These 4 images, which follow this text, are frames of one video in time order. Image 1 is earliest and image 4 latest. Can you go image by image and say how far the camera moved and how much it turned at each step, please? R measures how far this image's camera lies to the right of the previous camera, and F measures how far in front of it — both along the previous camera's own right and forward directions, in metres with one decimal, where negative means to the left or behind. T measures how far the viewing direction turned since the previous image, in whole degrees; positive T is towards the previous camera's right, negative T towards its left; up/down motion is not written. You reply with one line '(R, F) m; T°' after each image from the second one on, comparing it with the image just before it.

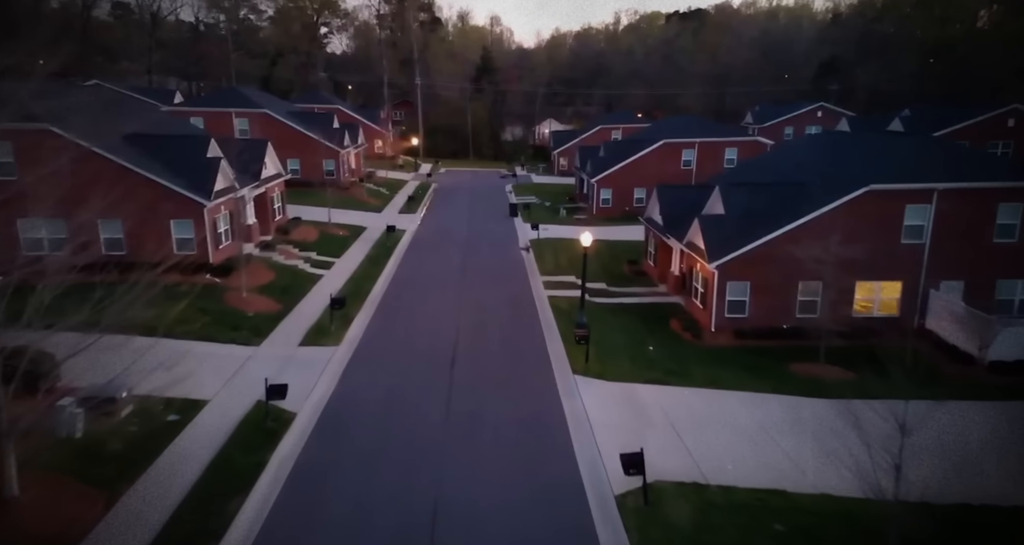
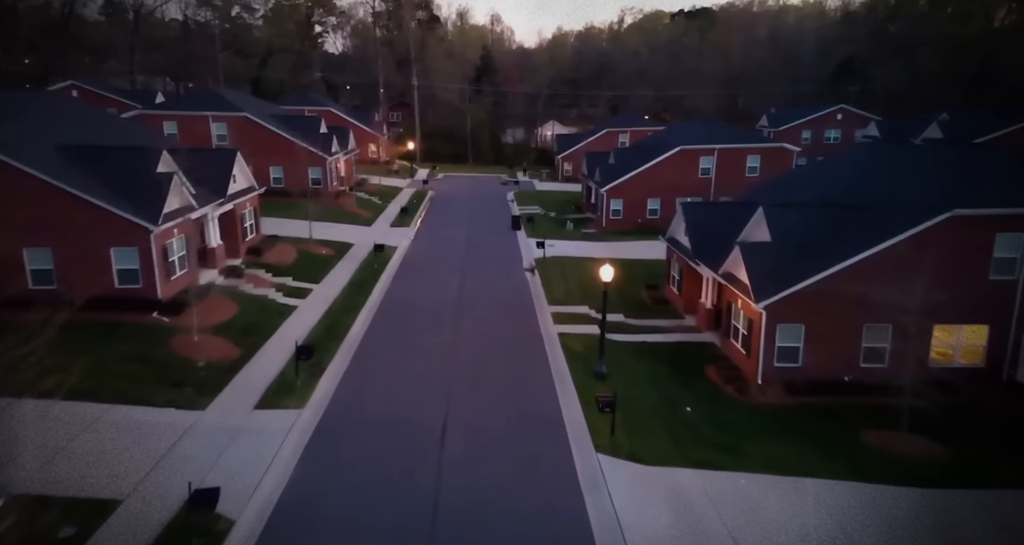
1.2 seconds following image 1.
(-0.1, +3.3) m; 0°
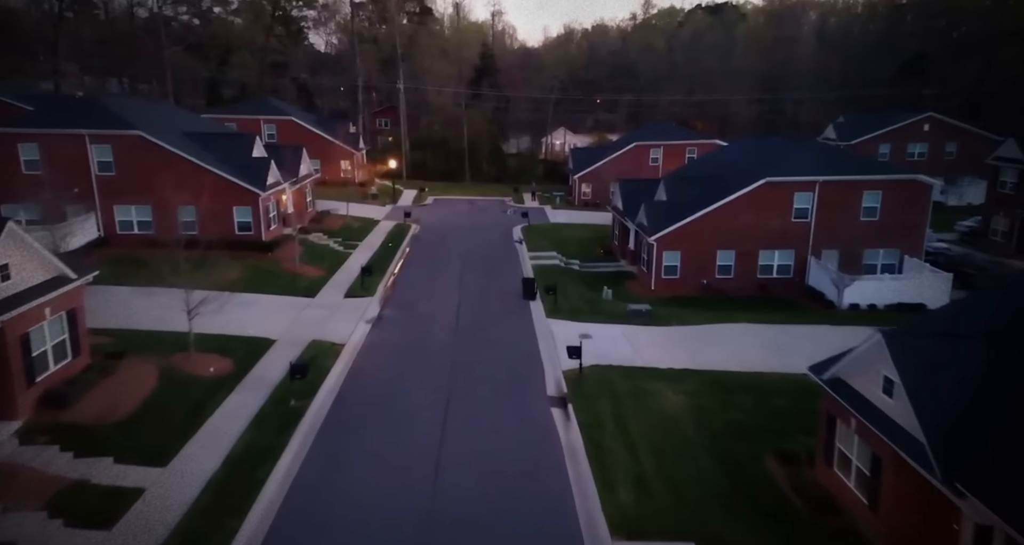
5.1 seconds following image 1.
(-0.4, +11.3) m; 0°
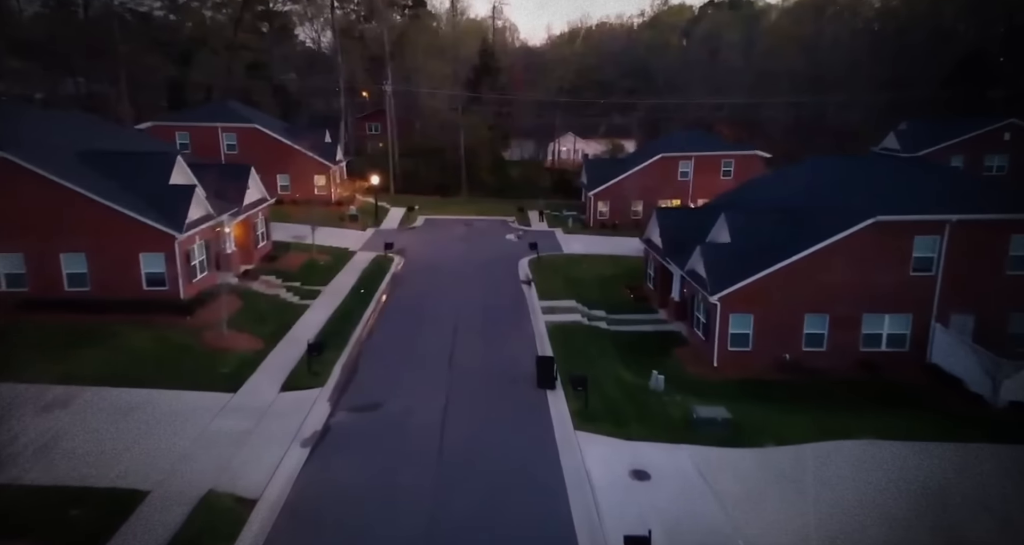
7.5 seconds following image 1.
(-0.2, +7.2) m; 0°
